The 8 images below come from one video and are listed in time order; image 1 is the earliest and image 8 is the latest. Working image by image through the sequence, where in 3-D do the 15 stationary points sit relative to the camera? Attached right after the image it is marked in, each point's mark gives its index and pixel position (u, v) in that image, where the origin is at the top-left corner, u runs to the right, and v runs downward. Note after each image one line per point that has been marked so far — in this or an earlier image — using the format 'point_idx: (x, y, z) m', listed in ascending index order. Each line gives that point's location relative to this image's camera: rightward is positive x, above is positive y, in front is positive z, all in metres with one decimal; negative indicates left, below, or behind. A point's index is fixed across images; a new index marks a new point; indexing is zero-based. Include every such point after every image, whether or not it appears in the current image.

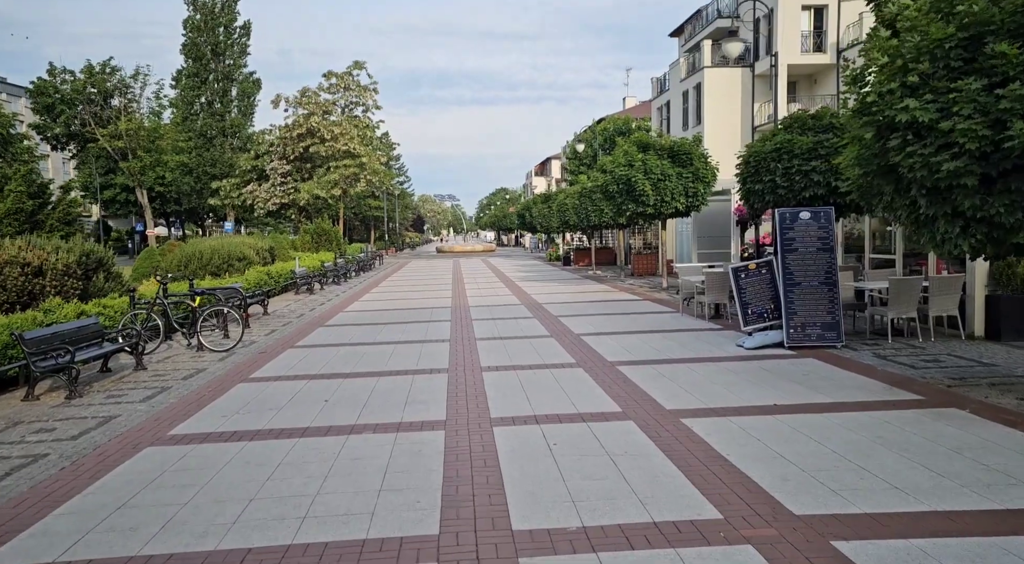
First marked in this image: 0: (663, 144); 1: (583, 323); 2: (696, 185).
0: (+4.0, +3.7, +18.0) m
1: (+1.4, -0.8, +13.4) m
2: (+4.7, +2.5, +17.6) m
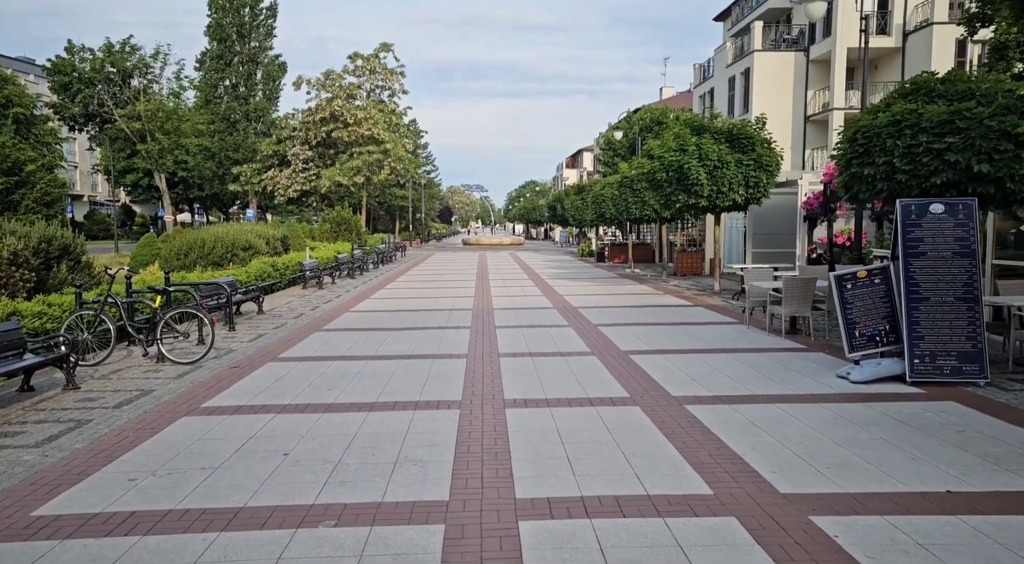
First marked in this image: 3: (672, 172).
0: (+4.8, +3.6, +15.7) m
1: (+1.9, -0.9, +11.2) m
2: (+5.5, +2.4, +15.2) m
3: (+3.6, +2.5, +15.6) m
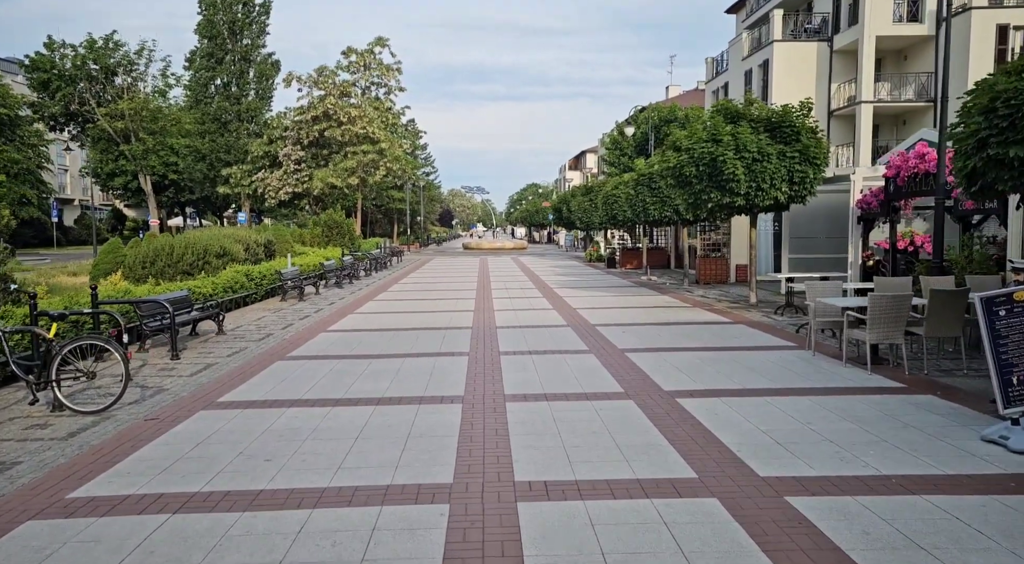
0: (+4.9, +3.4, +13.5) m
1: (+2.0, -1.1, +9.0) m
2: (+5.6, +2.2, +13.0) m
3: (+3.7, +2.3, +13.5) m
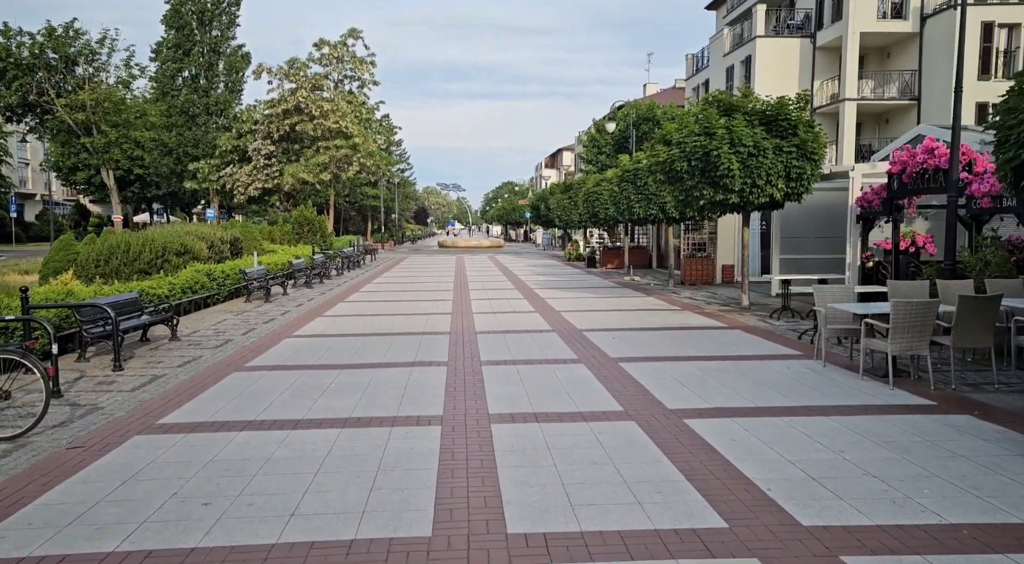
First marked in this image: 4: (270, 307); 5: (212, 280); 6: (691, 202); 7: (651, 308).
0: (+4.5, +3.3, +12.8) m
1: (+1.8, -1.1, +8.3) m
2: (+5.2, +2.2, +12.4) m
3: (+3.4, +2.3, +12.7) m
4: (-5.9, -0.6, +16.6) m
5: (-7.3, +0.1, +16.6) m
6: (+3.5, +1.6, +13.4) m
7: (+3.0, -0.6, +14.8) m
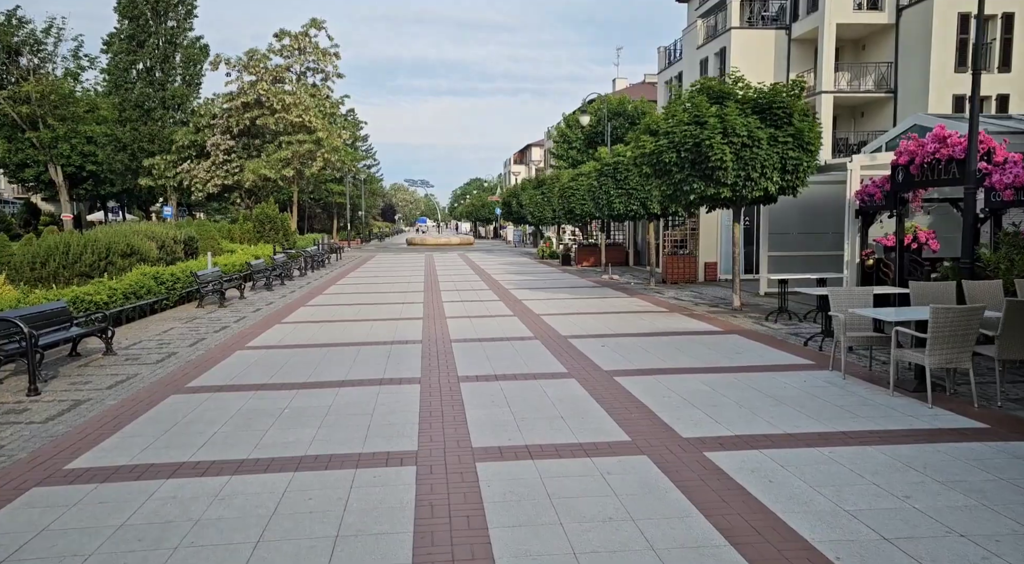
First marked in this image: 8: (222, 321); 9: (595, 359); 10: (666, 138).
0: (+4.1, +3.3, +12.0) m
1: (+1.6, -1.2, +7.3) m
2: (+4.8, +2.2, +11.6) m
3: (+3.0, +2.3, +11.9) m
4: (-6.5, -0.7, +15.3) m
5: (-7.8, 0.0, +15.2) m
6: (+3.1, +1.6, +12.5) m
7: (+2.5, -0.6, +13.9) m
8: (-5.8, -0.8, +13.8) m
9: (+1.1, -1.0, +8.9) m
10: (+2.7, +2.5, +12.1) m
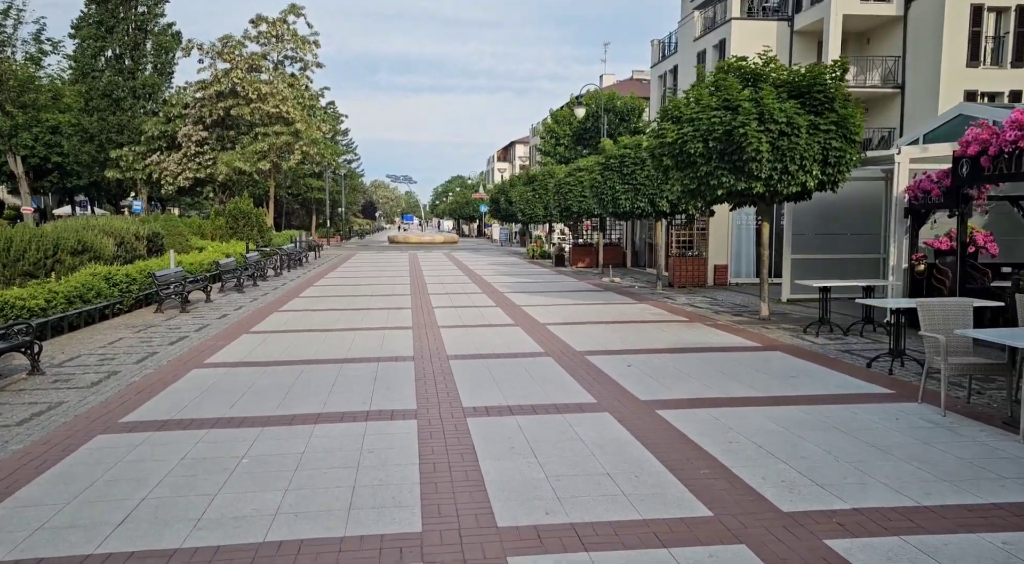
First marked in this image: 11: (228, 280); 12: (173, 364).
0: (+4.1, +3.2, +10.6) m
1: (+1.8, -1.3, +5.9) m
2: (+4.9, +2.0, +10.2) m
3: (+3.0, +2.2, +10.4) m
4: (-6.5, -0.7, +13.6) m
5: (-7.9, -0.1, +13.5) m
6: (+3.1, +1.5, +11.1) m
7: (+2.5, -0.7, +12.5) m
8: (-5.8, -0.8, +12.1) m
9: (+1.2, -1.1, +7.5) m
10: (+2.8, +2.4, +10.7) m
11: (-7.7, +0.1, +18.7) m
12: (-4.6, -1.1, +9.4) m
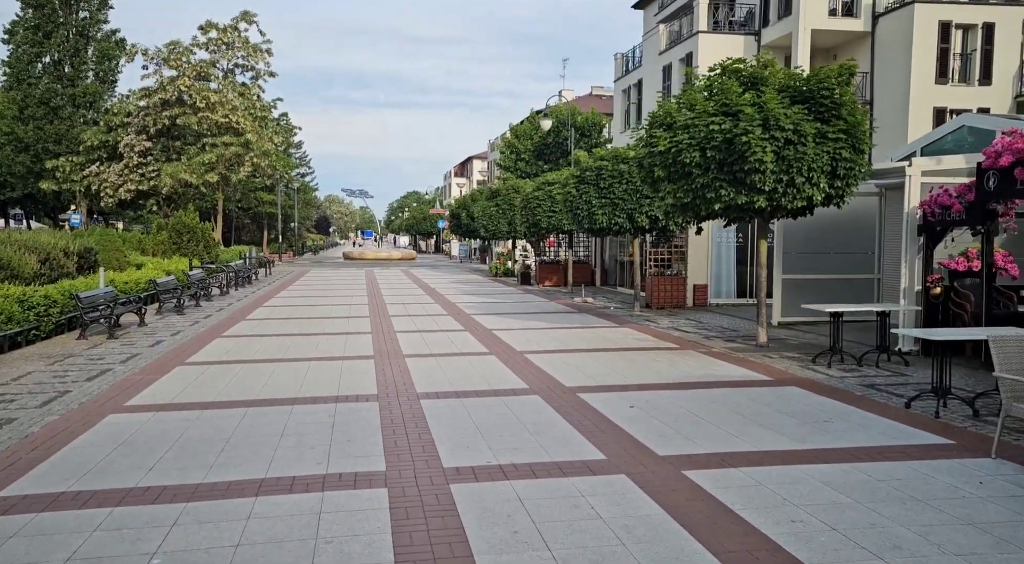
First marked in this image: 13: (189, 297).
0: (+3.8, +2.9, +9.7) m
1: (+1.8, -1.5, +4.7) m
2: (+4.6, +1.7, +9.3) m
3: (+2.7, +1.8, +9.4) m
4: (-7.0, -1.1, +11.9) m
5: (-8.4, -0.5, +11.7) m
6: (+2.8, +1.1, +10.1) m
7: (+2.1, -1.0, +11.4) m
8: (-6.2, -1.2, +10.5) m
9: (+1.1, -1.4, +6.3) m
10: (+2.5, +2.1, +9.7) m
11: (-8.5, -0.4, +16.9) m
12: (-4.8, -1.4, +7.9) m
13: (-9.2, -0.4, +19.4) m
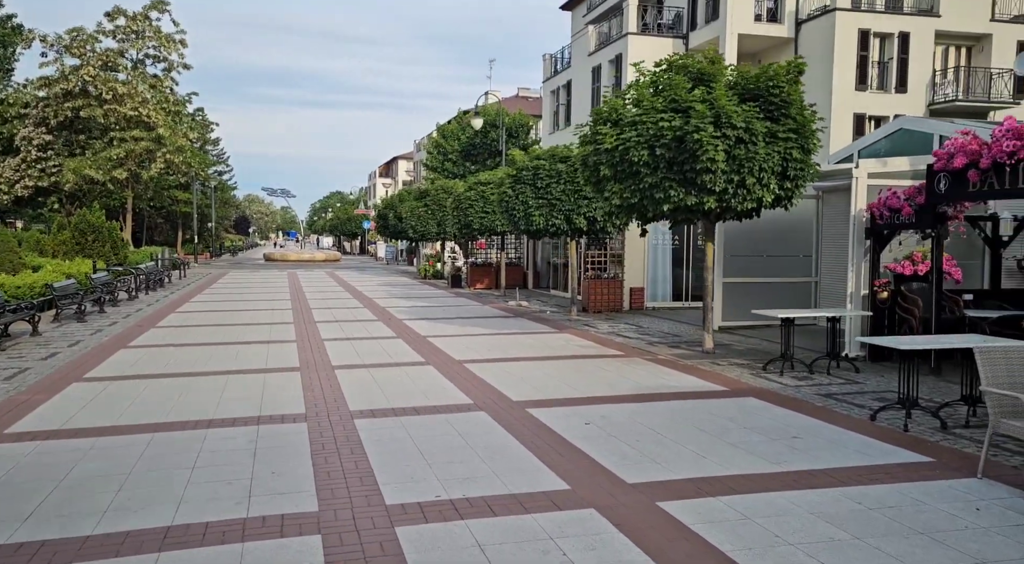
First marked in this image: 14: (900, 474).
0: (+3.0, +2.8, +9.4) m
1: (+1.5, -1.6, +4.3) m
2: (+3.8, +1.7, +9.1) m
3: (+1.9, +1.8, +9.0) m
4: (-8.0, -1.2, +10.5) m
5: (-9.3, -0.6, +10.2) m
6: (+1.9, +1.0, +9.7) m
7: (+1.1, -1.1, +10.9) m
8: (-7.1, -1.3, +9.1) m
9: (+0.7, -1.5, +5.7) m
10: (+1.7, +2.0, +9.3) m
11: (-10.0, -0.6, +15.3) m
12: (-5.4, -1.5, +6.7) m
13: (-10.9, -0.5, +17.7) m
14: (+2.9, -1.4, +5.0) m
